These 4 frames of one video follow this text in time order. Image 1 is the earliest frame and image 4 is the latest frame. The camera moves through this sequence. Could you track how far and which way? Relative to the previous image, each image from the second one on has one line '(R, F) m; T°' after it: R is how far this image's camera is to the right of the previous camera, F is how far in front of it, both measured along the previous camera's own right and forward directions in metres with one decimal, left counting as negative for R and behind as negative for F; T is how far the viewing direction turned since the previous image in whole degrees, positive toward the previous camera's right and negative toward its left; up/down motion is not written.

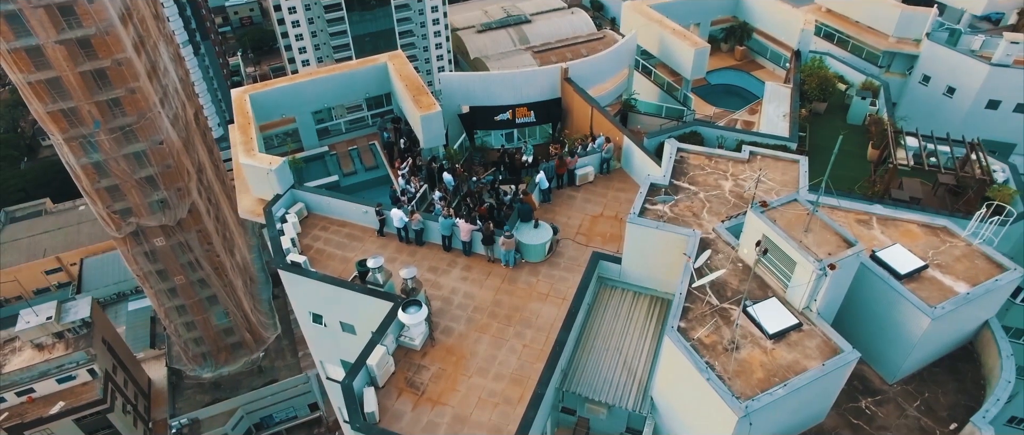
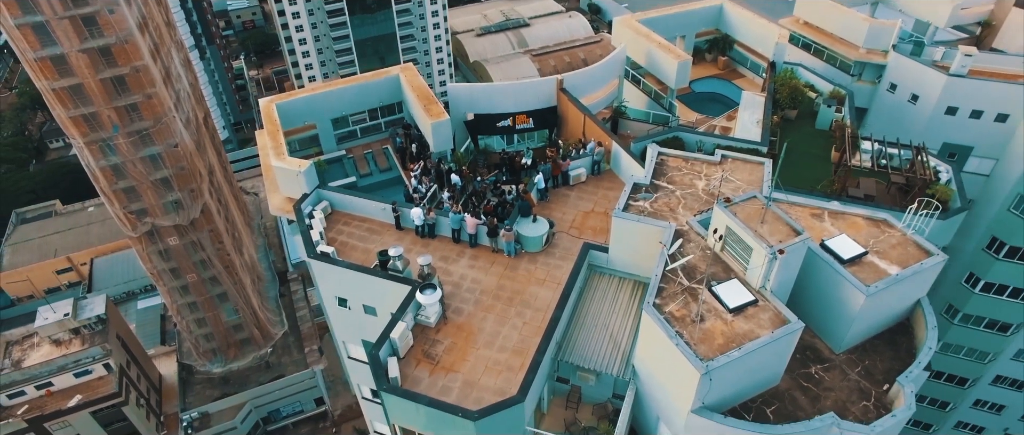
(-0.1, -2.8) m; 0°
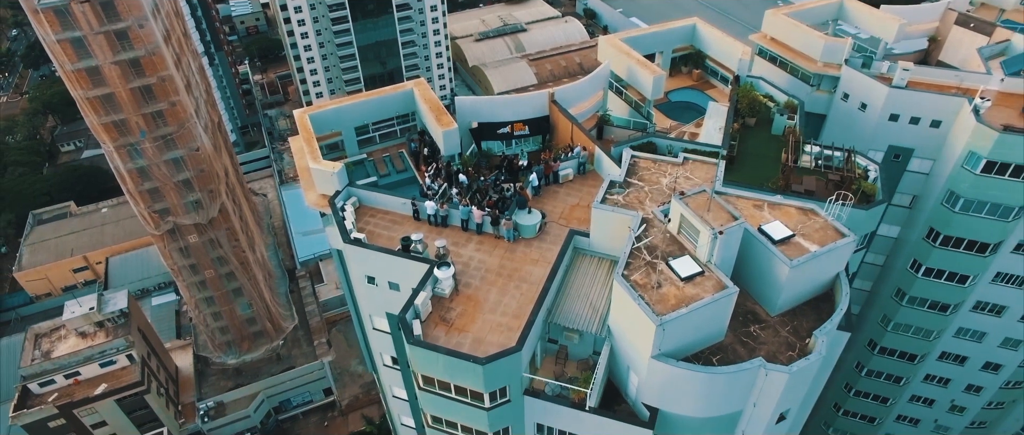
(0.0, -4.8) m; 0°
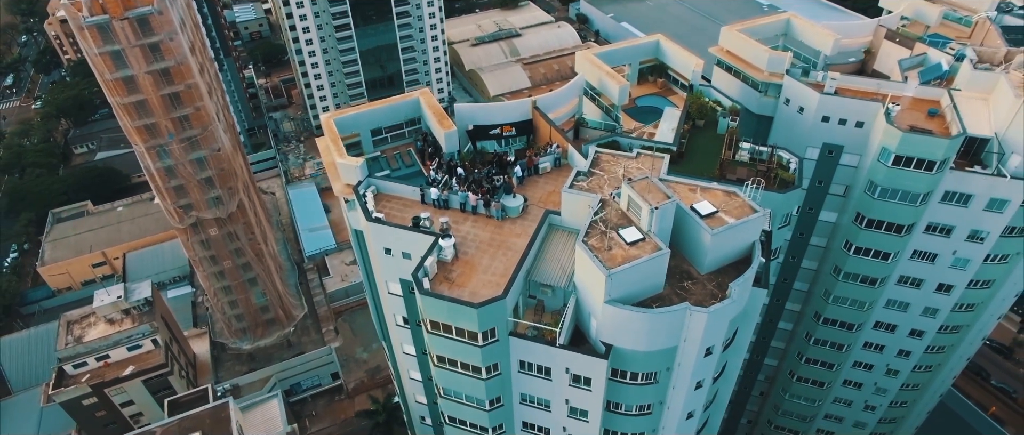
(+0.5, -6.8) m; 0°
